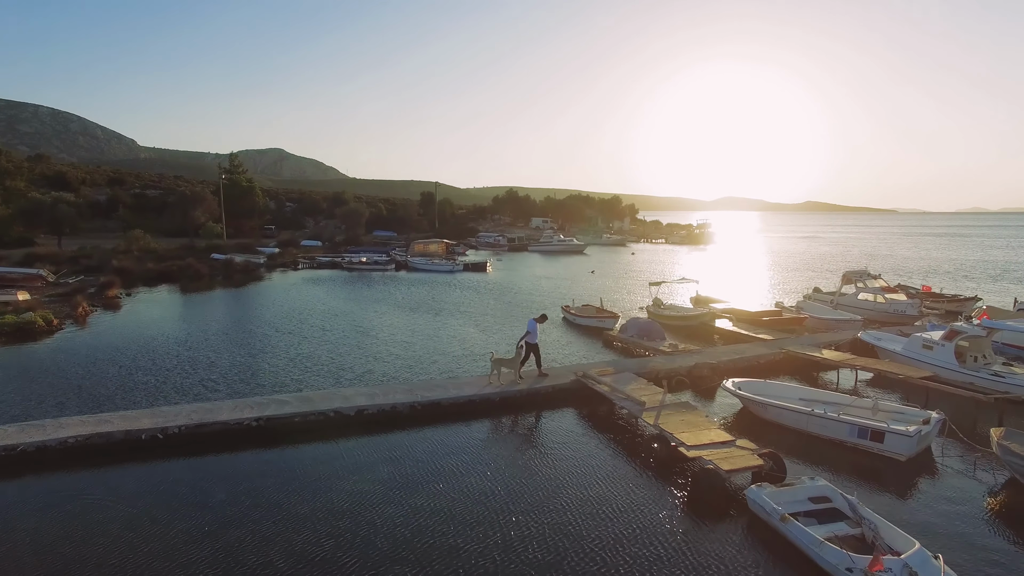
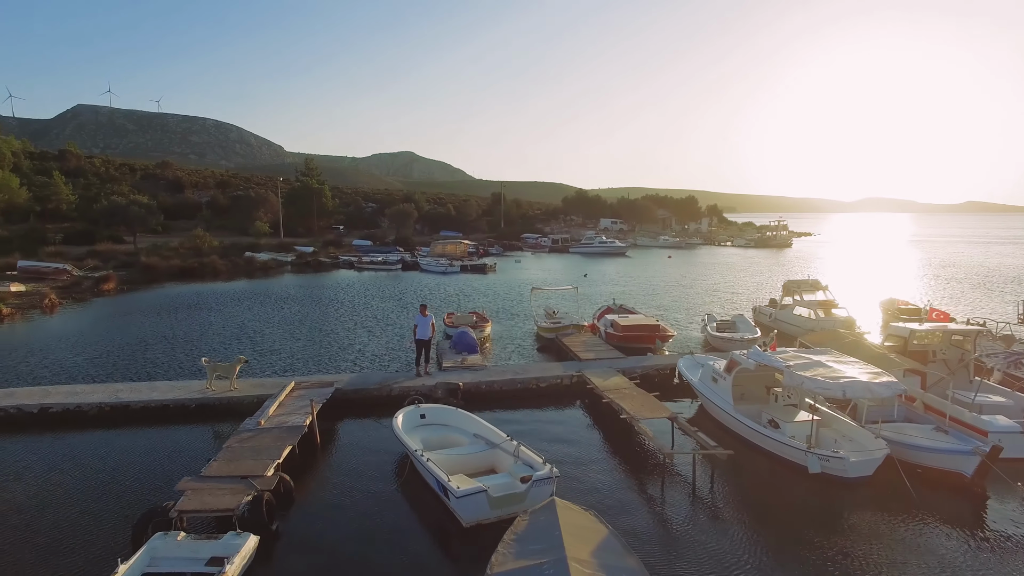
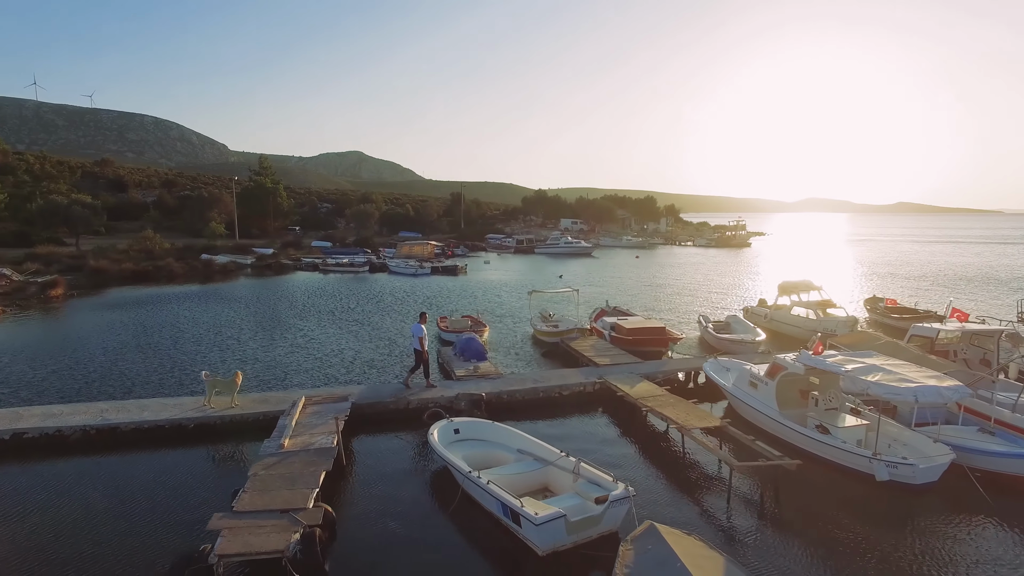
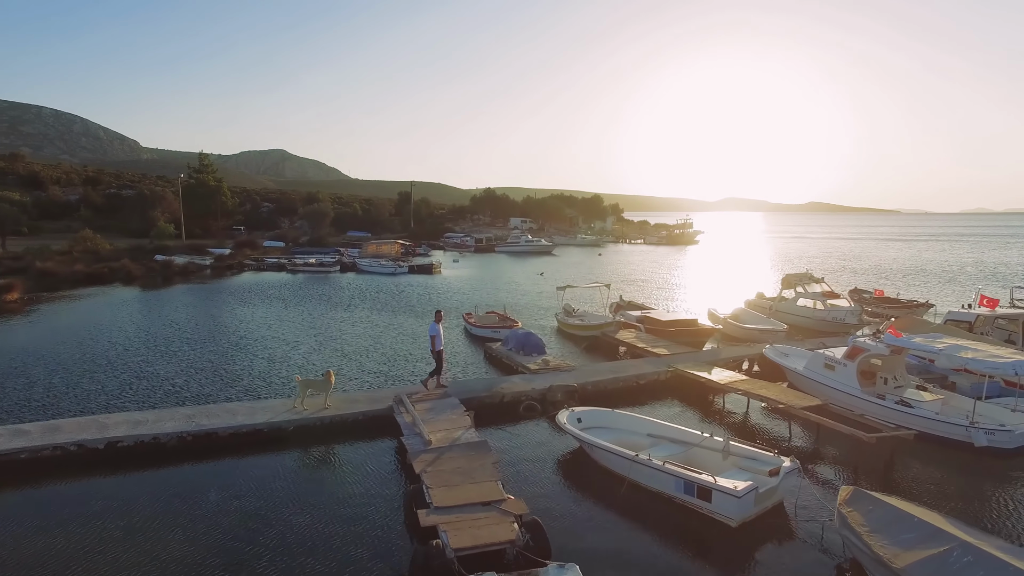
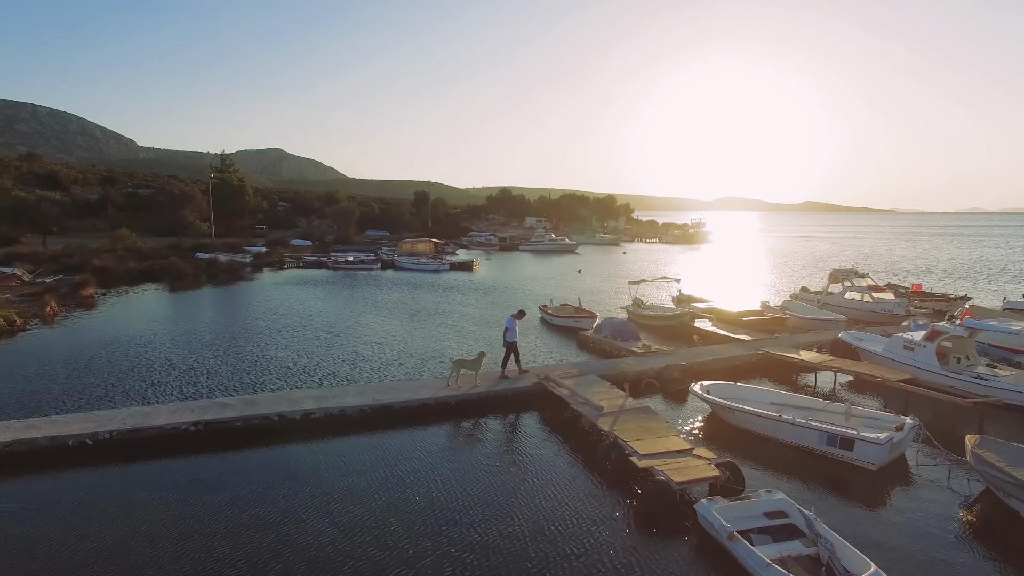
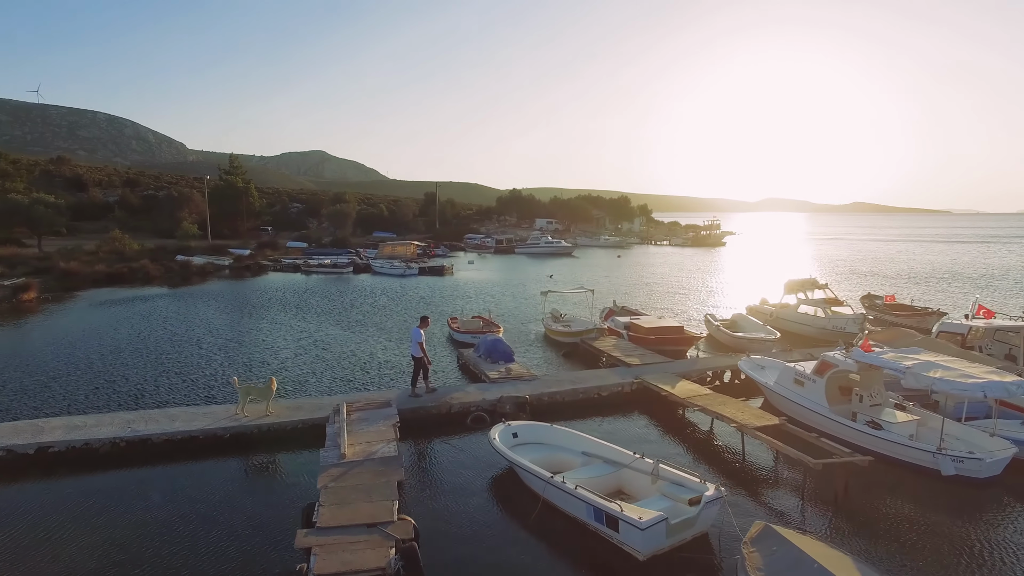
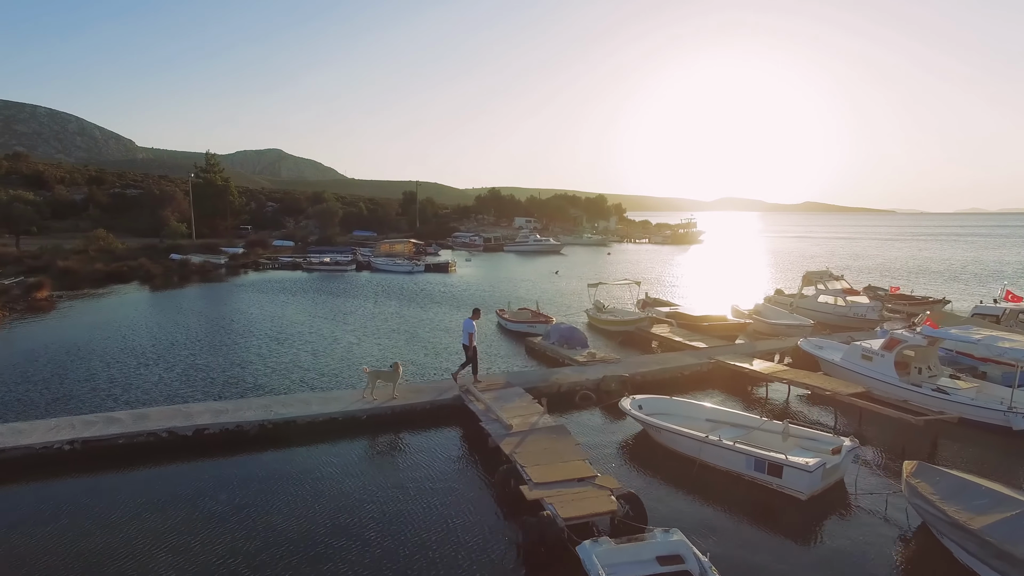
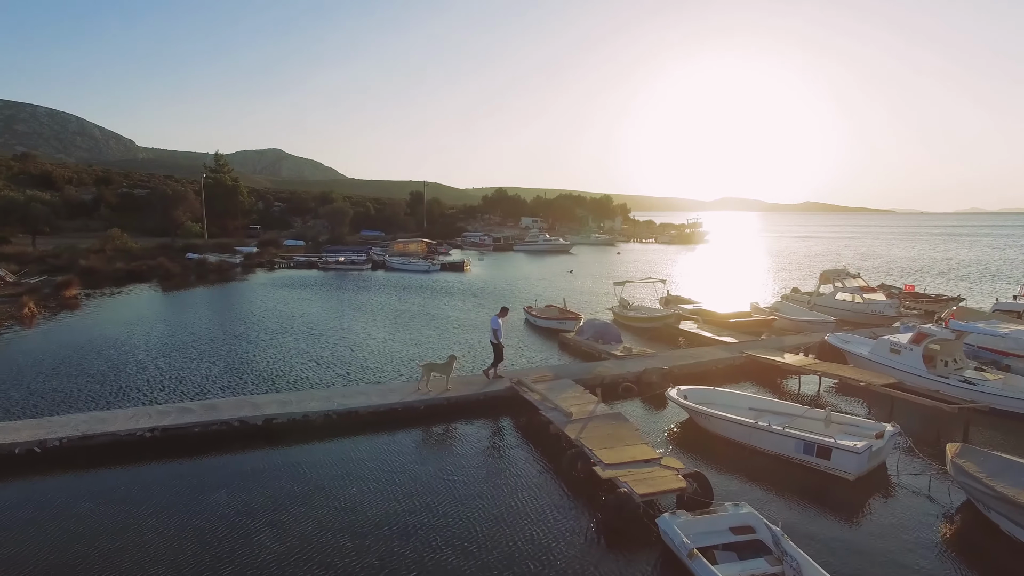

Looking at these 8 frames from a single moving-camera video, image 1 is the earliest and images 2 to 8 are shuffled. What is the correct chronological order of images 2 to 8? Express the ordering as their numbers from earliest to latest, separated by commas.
5, 8, 7, 4, 6, 3, 2
